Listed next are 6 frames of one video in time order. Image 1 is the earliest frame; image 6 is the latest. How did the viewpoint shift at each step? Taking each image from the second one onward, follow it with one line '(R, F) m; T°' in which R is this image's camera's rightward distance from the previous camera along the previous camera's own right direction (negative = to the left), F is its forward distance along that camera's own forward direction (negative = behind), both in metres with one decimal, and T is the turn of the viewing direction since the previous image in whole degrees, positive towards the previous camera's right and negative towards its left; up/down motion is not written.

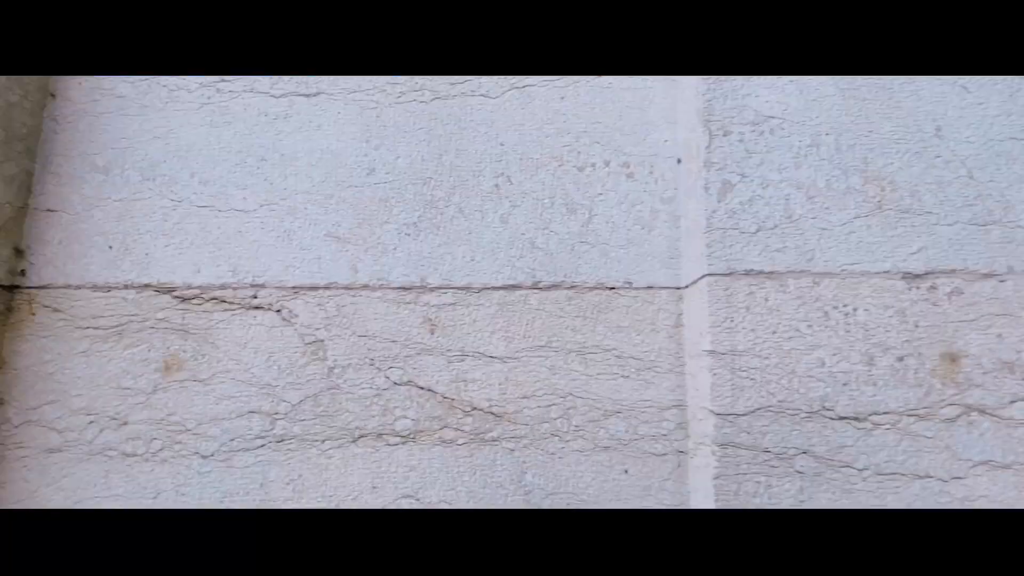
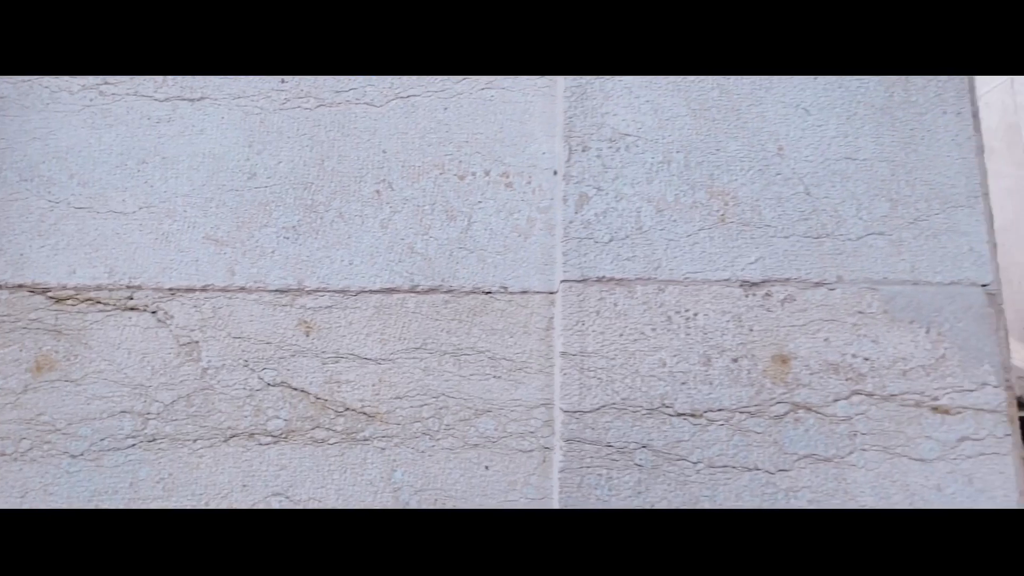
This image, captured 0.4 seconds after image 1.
(+0.3, -0.1) m; +3°
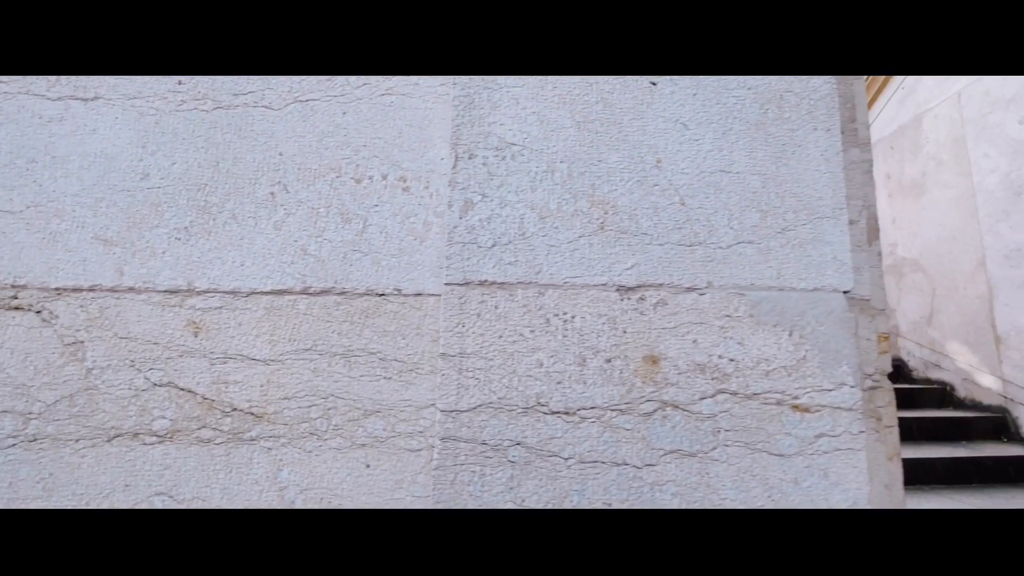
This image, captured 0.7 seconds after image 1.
(+0.3, -0.1) m; +3°
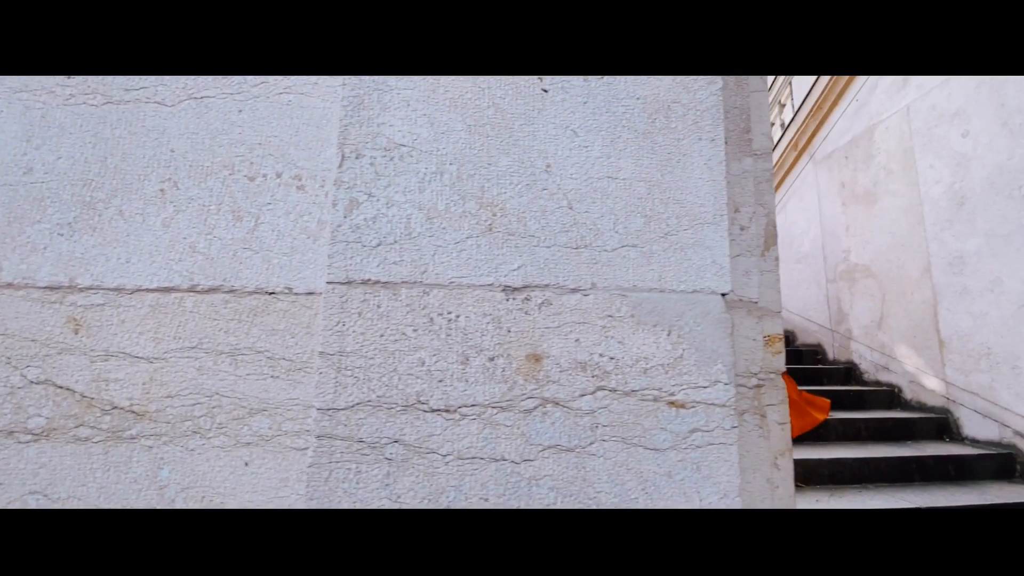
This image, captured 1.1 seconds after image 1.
(+0.3, 0.0) m; +3°
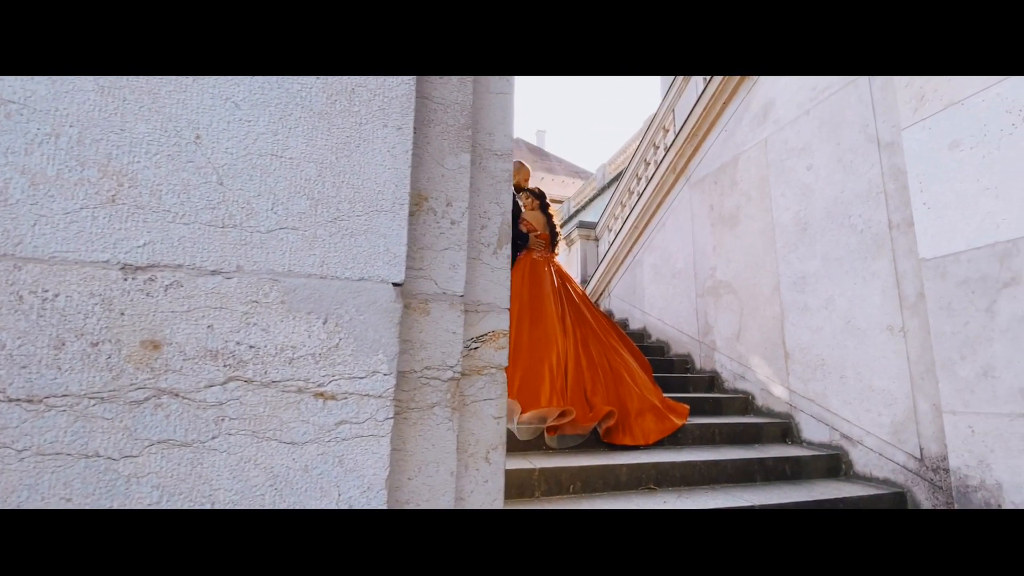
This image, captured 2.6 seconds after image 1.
(+0.7, 0.0) m; +9°
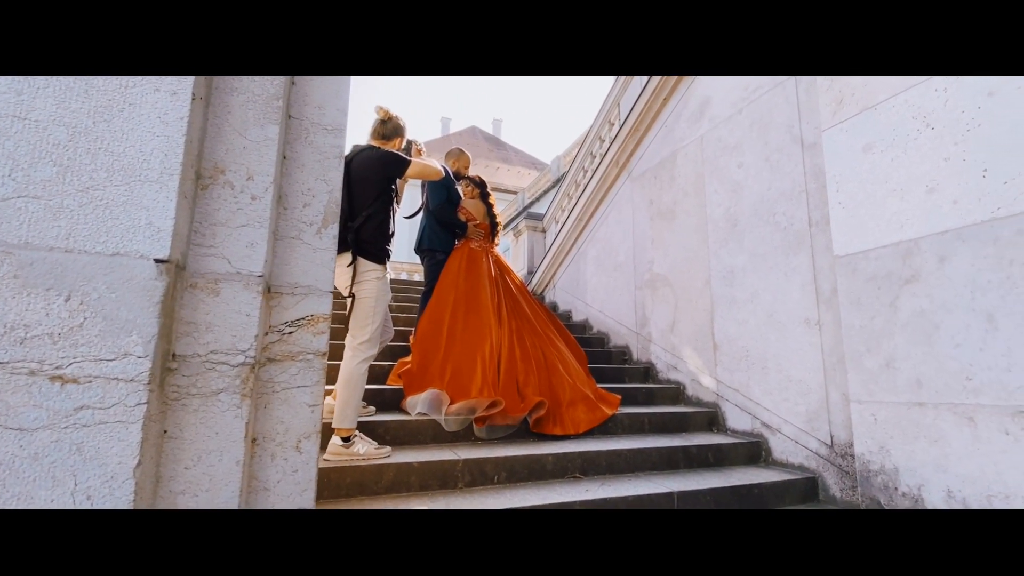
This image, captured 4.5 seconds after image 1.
(+0.5, 0.0) m; +5°
